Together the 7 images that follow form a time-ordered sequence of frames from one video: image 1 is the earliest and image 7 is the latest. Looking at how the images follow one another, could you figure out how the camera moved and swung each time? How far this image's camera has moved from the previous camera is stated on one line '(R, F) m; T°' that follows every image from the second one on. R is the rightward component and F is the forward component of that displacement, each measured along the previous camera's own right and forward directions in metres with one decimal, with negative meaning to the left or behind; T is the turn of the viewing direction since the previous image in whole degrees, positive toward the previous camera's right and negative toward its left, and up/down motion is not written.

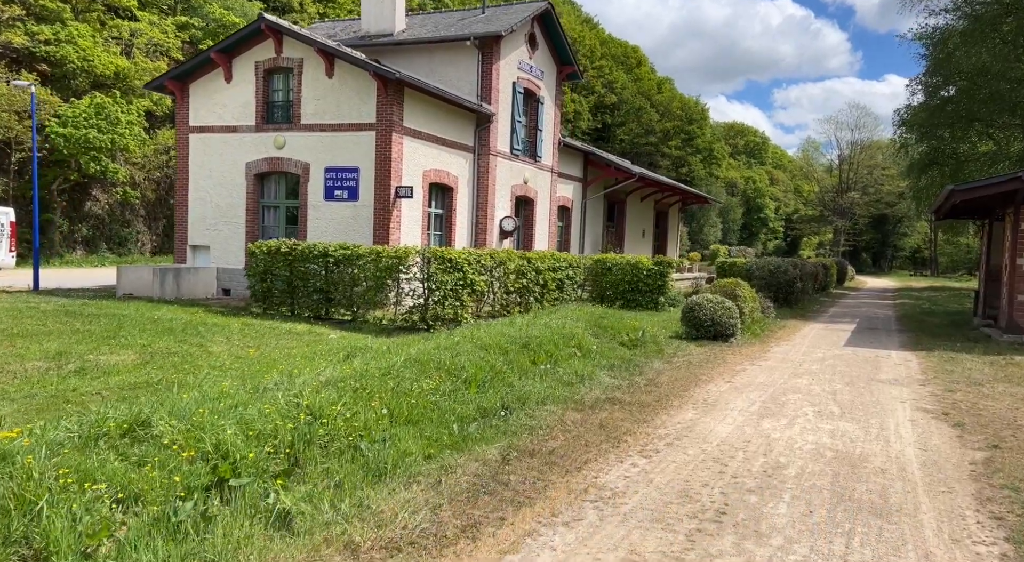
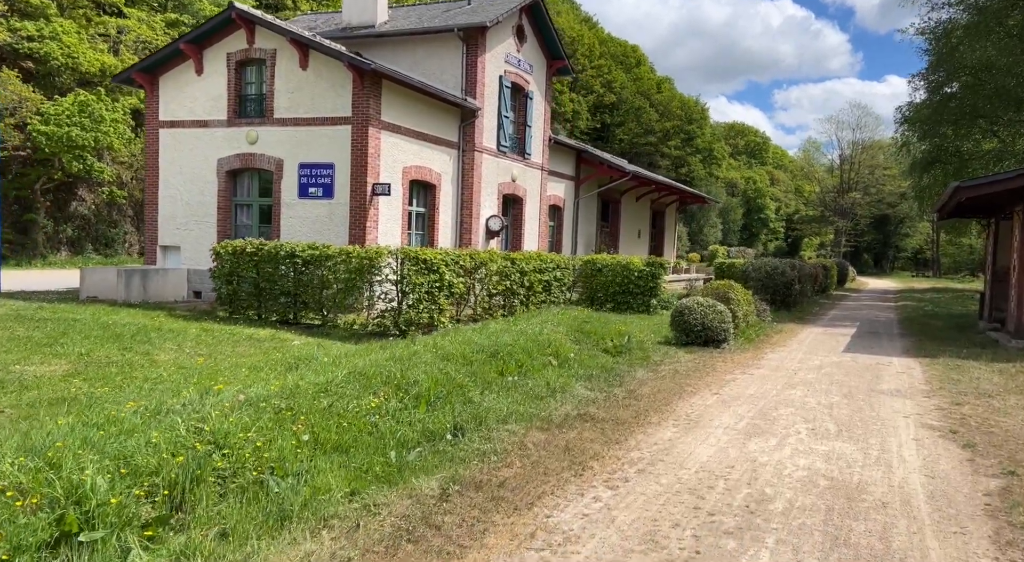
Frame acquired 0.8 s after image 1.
(+0.4, +0.7) m; 0°
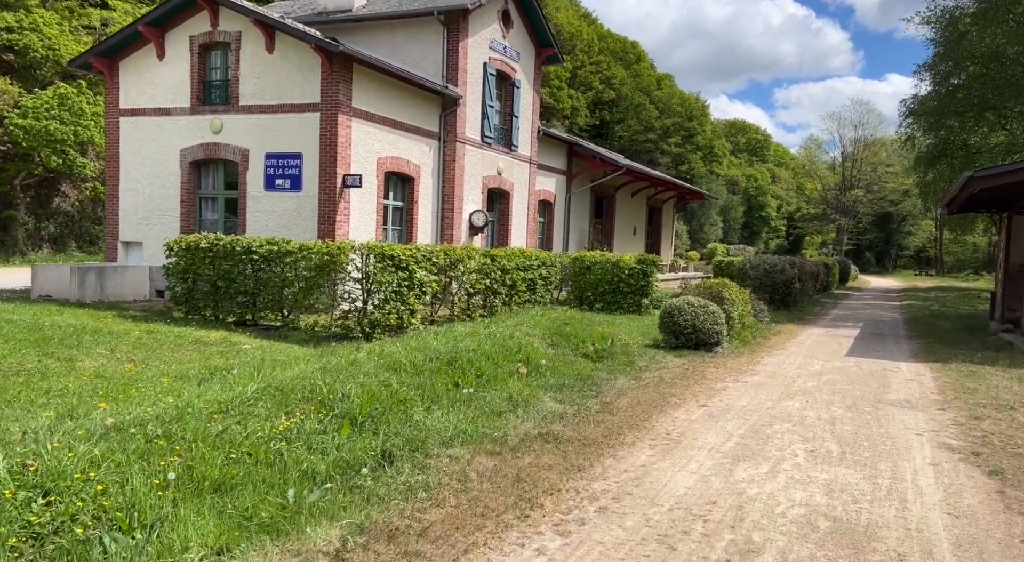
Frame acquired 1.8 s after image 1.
(+0.4, +0.9) m; 0°
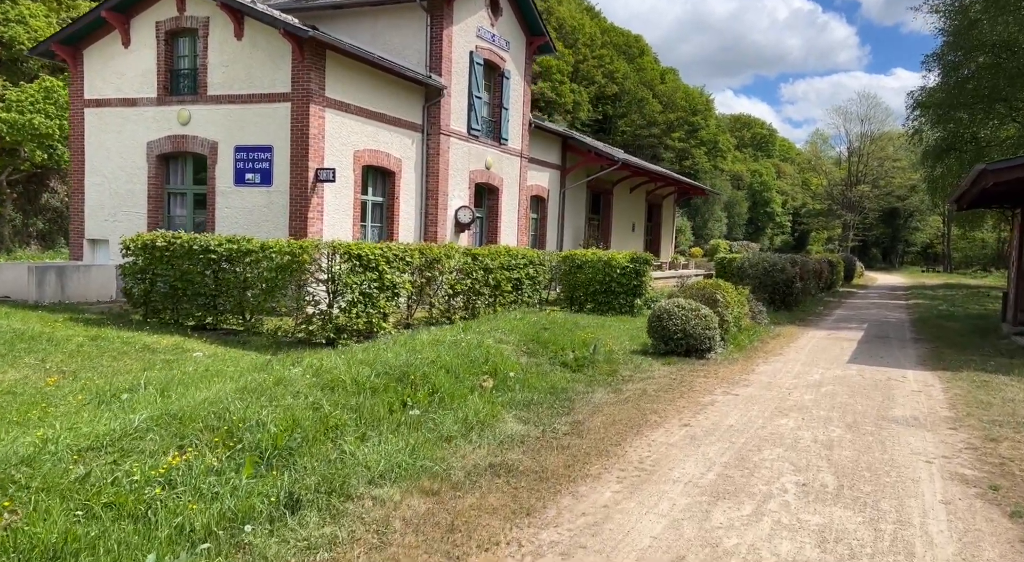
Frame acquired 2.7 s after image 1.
(+0.4, +0.7) m; 0°
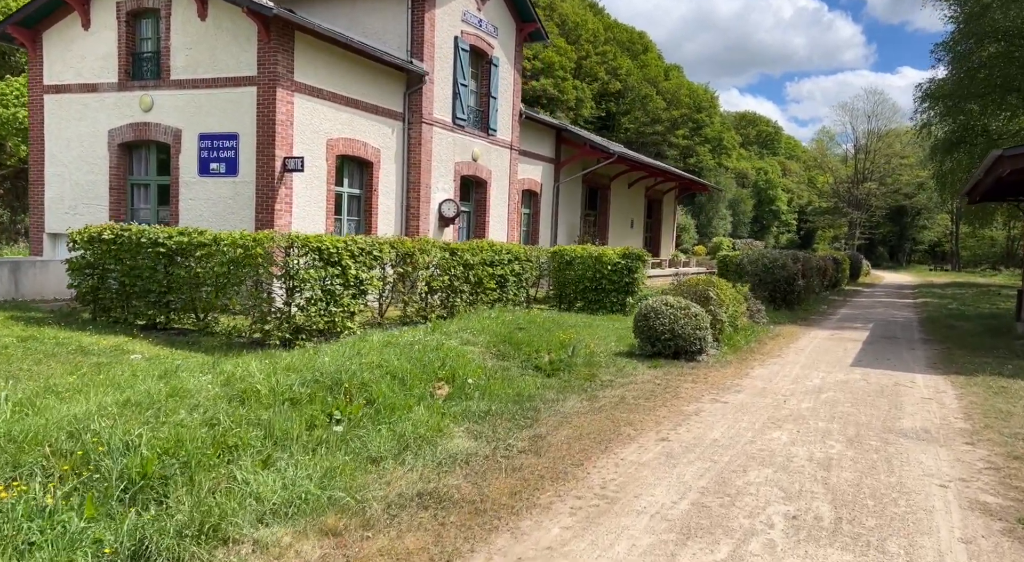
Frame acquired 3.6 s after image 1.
(+0.4, +0.8) m; 0°
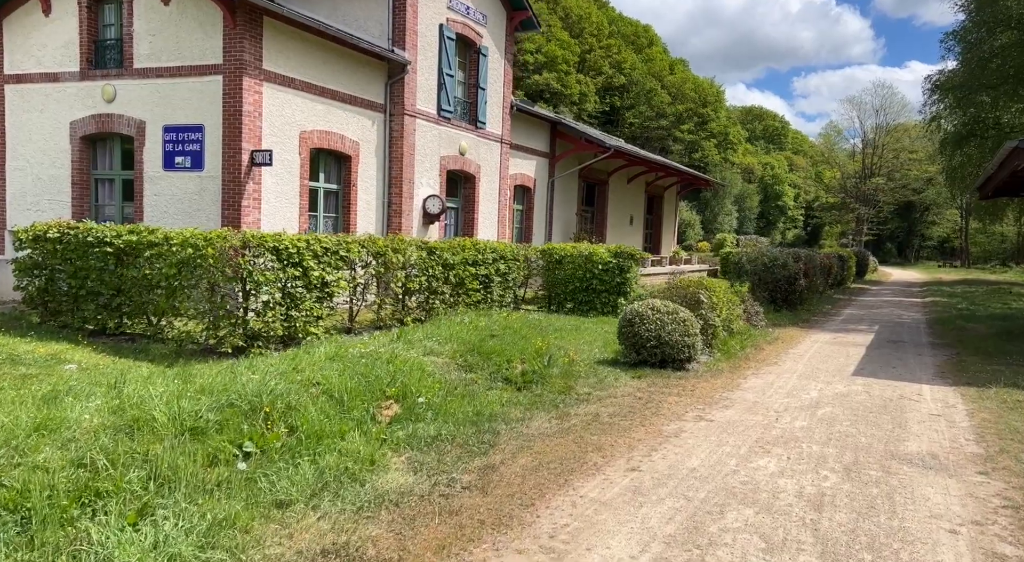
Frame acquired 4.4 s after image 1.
(+0.4, +0.7) m; 0°
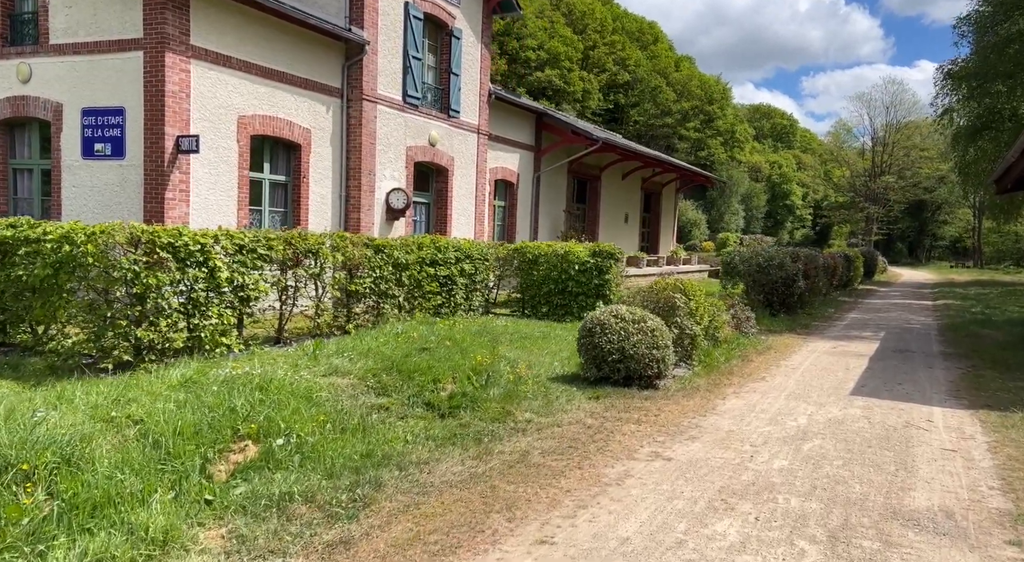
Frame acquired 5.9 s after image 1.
(+0.7, +1.3) m; -1°
